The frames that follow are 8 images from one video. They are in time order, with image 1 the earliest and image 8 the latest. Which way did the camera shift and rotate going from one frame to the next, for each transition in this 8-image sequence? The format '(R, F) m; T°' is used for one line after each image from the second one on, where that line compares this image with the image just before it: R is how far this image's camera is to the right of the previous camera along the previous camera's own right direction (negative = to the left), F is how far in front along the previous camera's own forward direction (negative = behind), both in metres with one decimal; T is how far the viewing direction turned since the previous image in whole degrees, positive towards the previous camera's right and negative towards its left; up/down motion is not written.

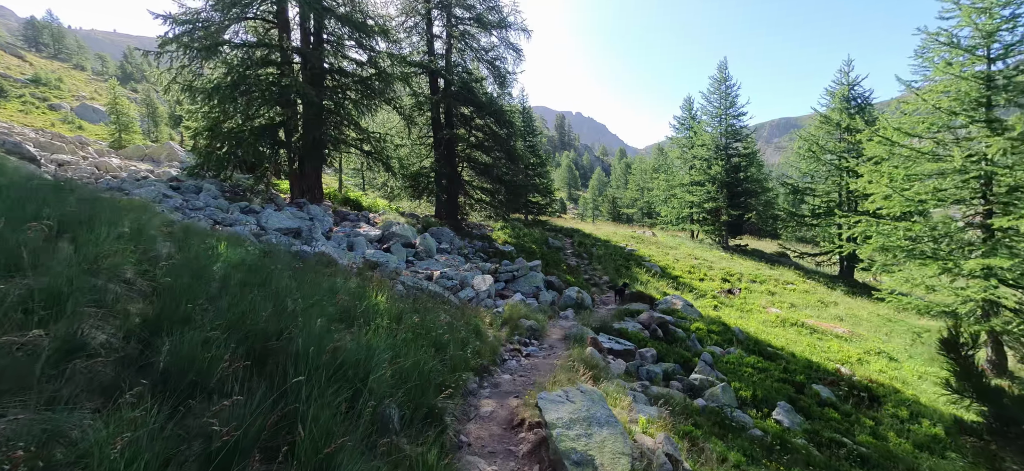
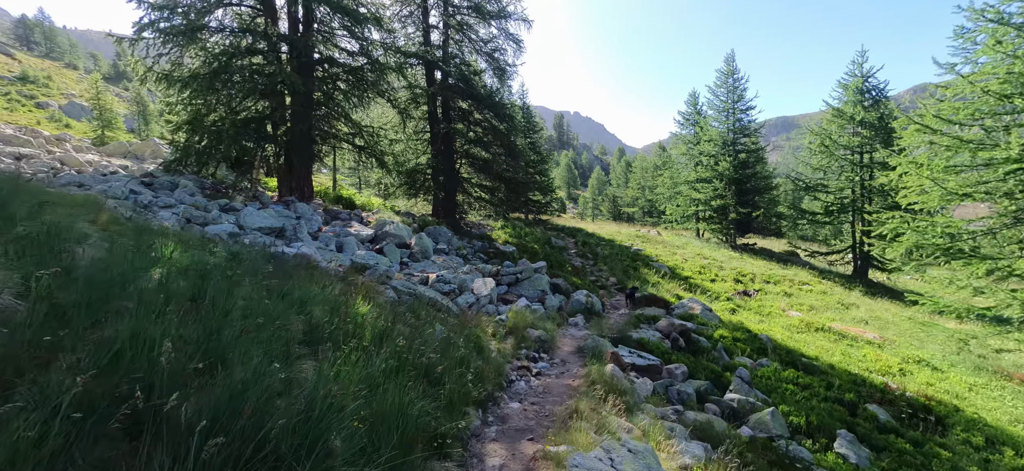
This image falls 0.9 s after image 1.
(-0.1, +1.0) m; 0°
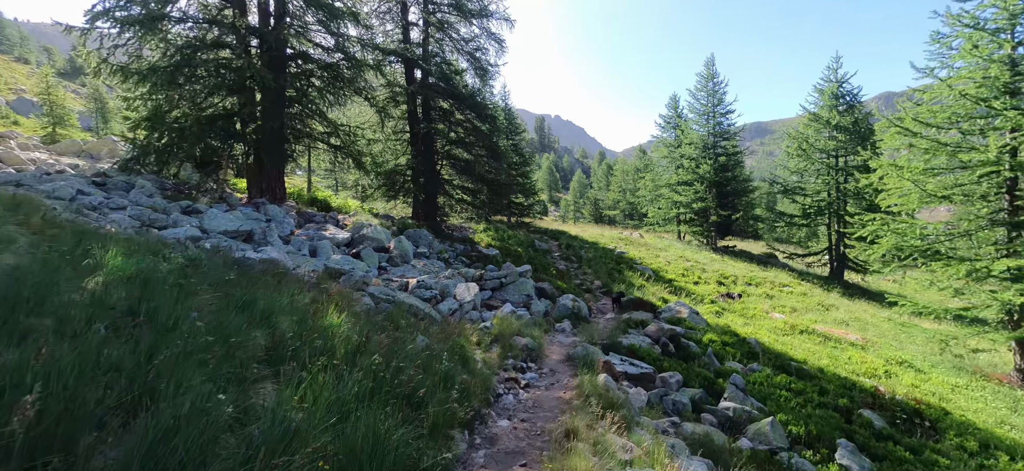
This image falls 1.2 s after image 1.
(-0.1, +0.3) m; +2°
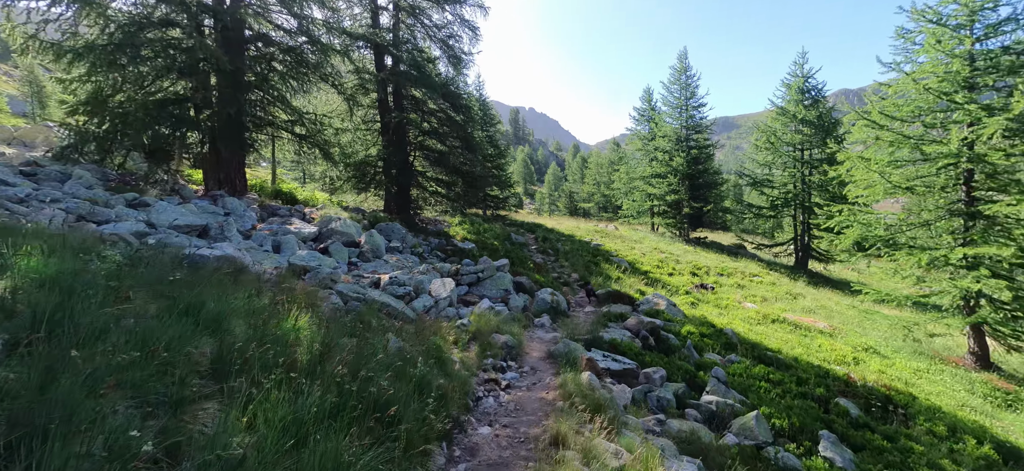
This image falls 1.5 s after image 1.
(0.0, +0.3) m; +3°
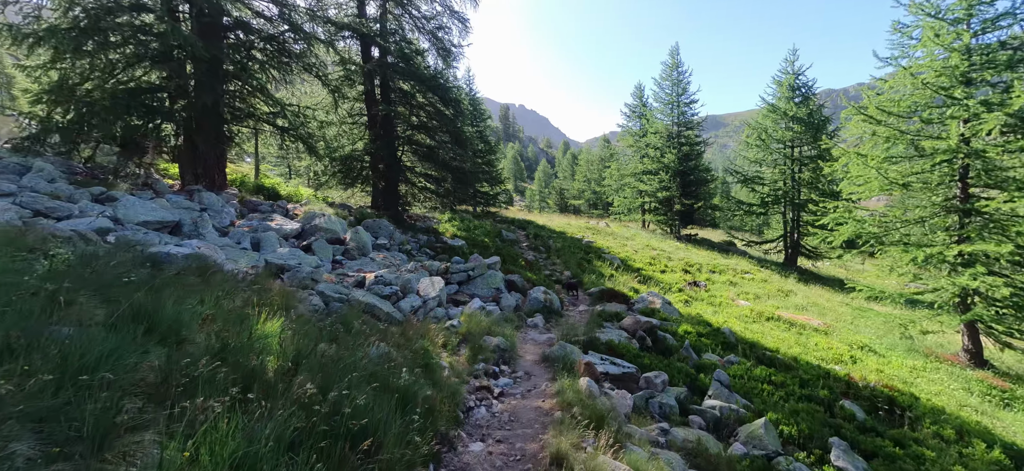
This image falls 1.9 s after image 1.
(0.0, +0.4) m; +1°
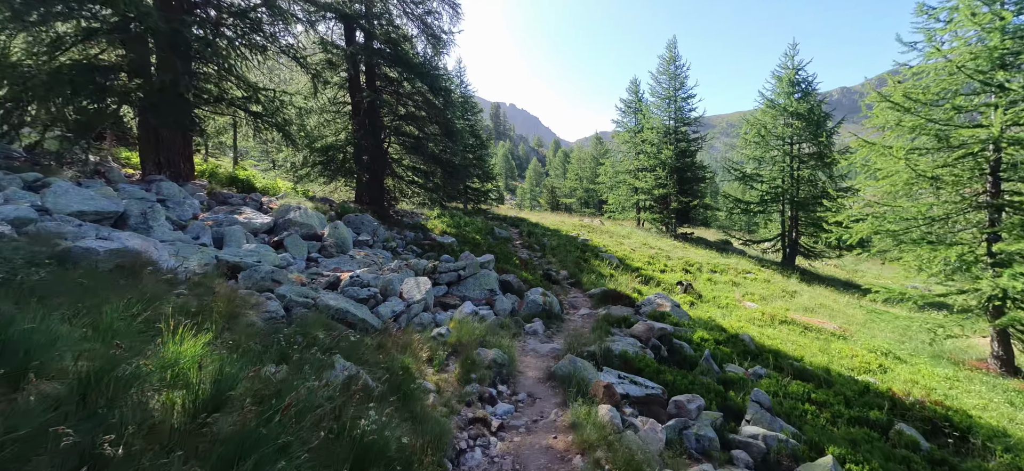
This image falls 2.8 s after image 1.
(-0.1, +1.0) m; +1°
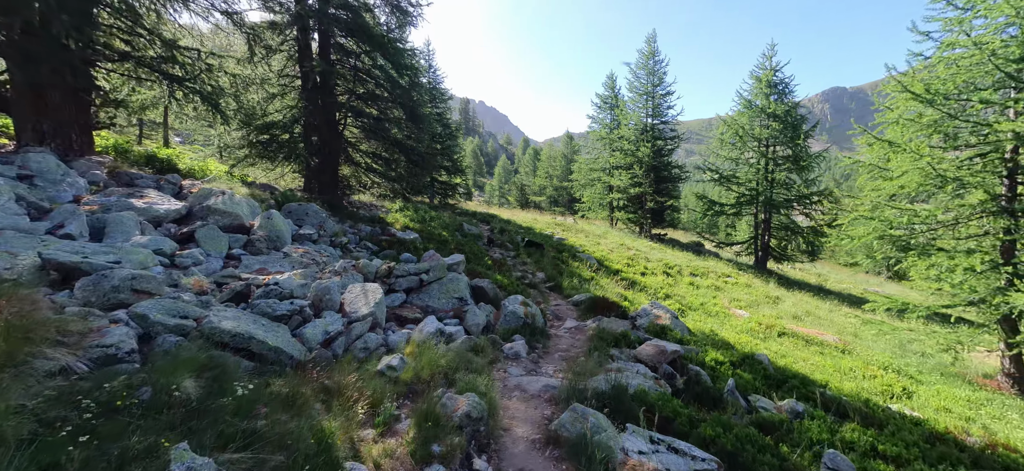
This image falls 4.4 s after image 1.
(-0.1, +1.6) m; +4°
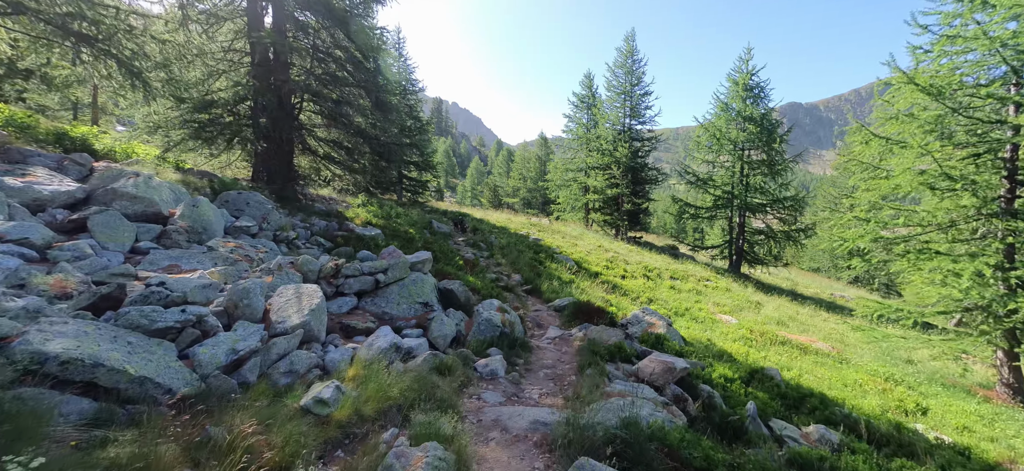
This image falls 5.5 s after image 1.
(-0.1, +1.1) m; +4°
